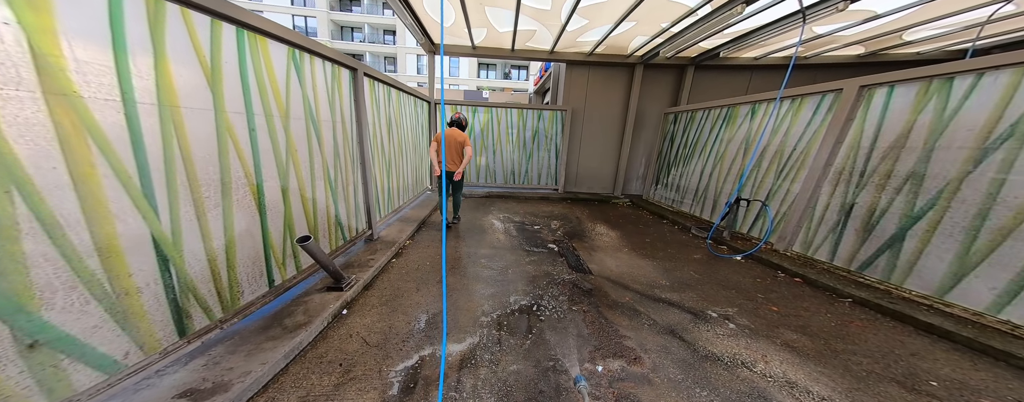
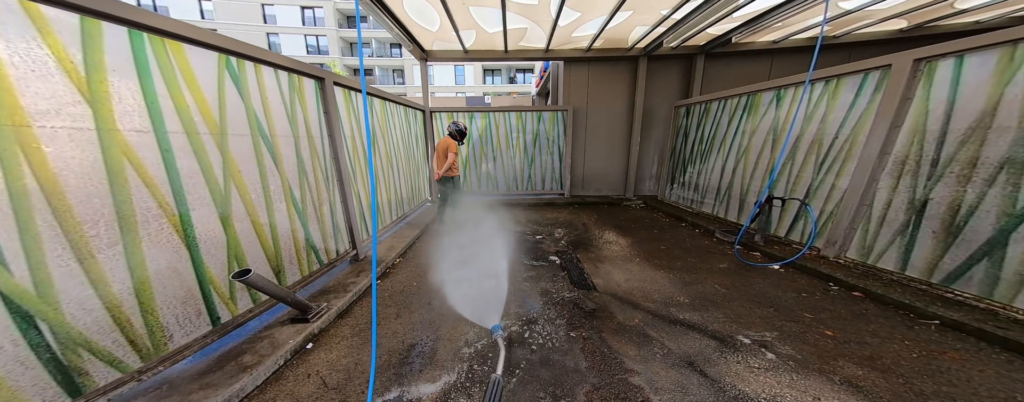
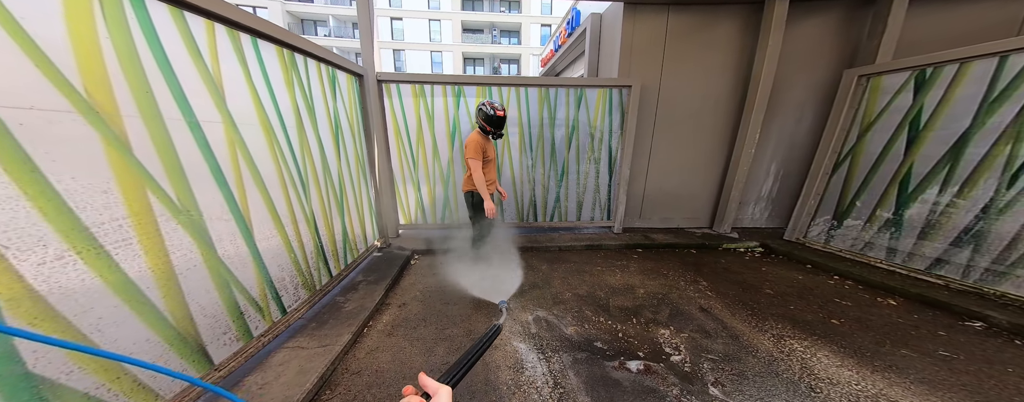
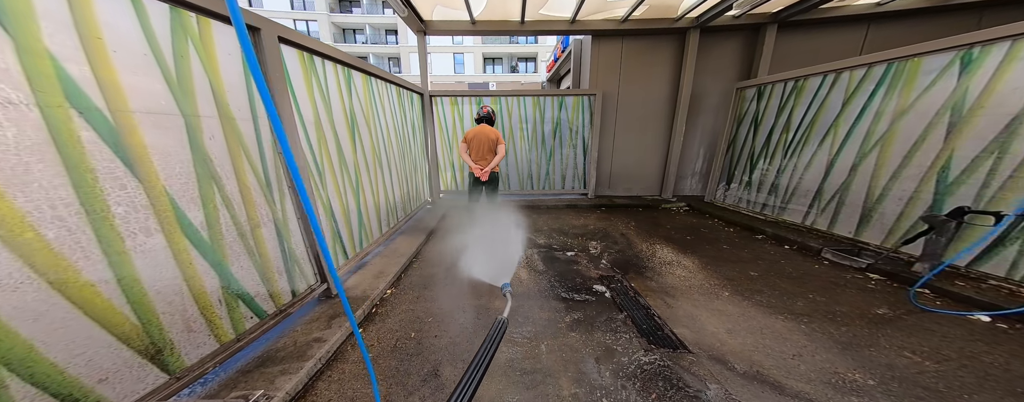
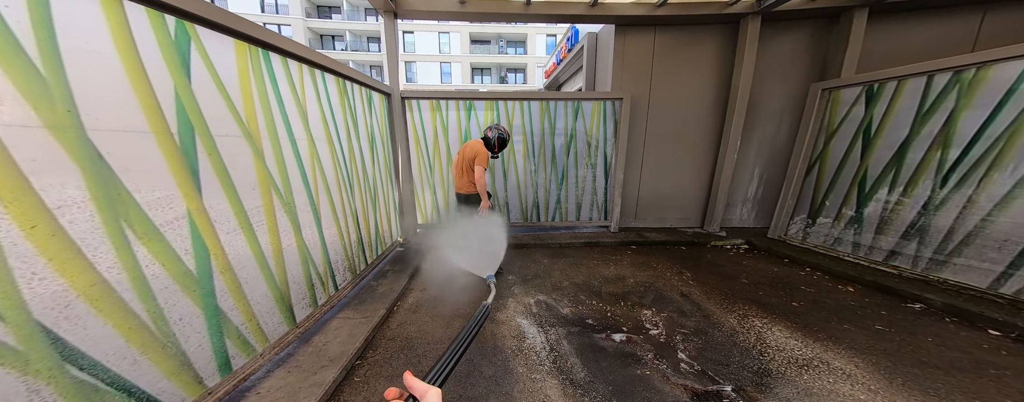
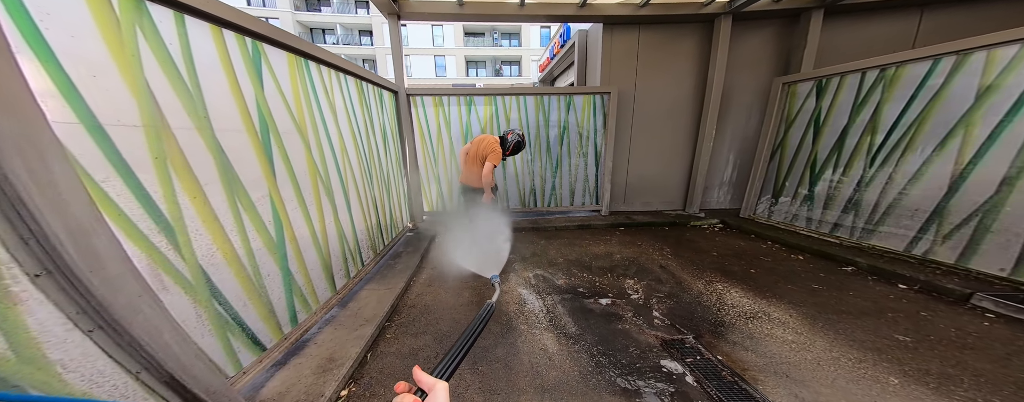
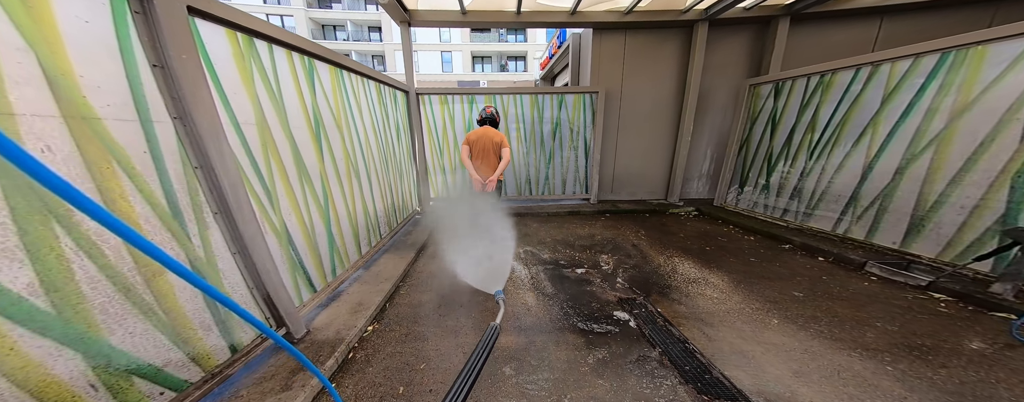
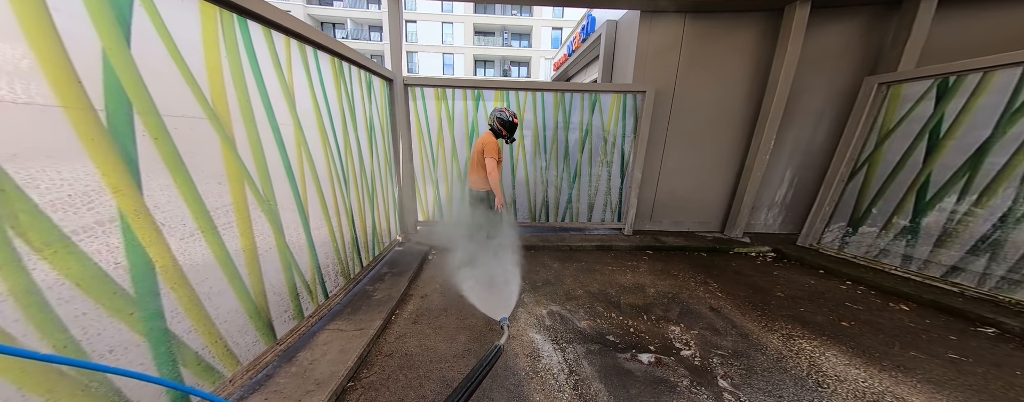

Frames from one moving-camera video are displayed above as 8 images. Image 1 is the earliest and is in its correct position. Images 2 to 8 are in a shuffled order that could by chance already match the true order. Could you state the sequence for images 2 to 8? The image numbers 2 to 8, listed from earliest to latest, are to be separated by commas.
2, 4, 7, 6, 5, 8, 3
